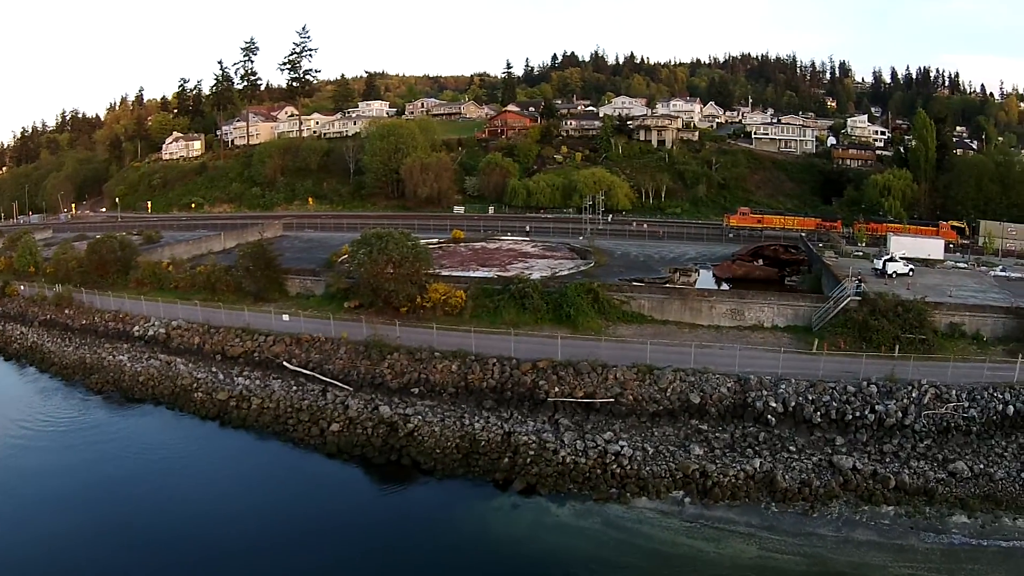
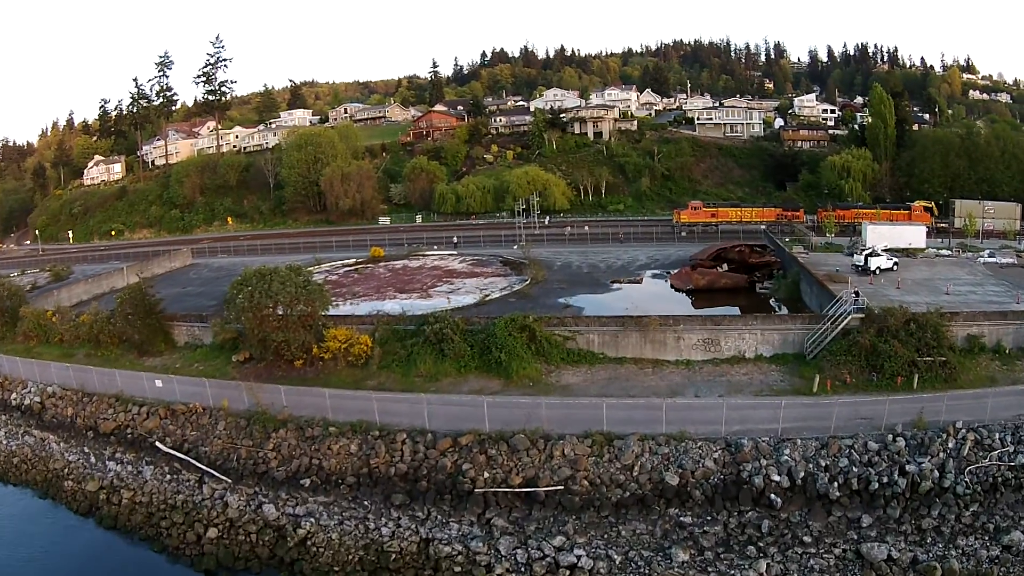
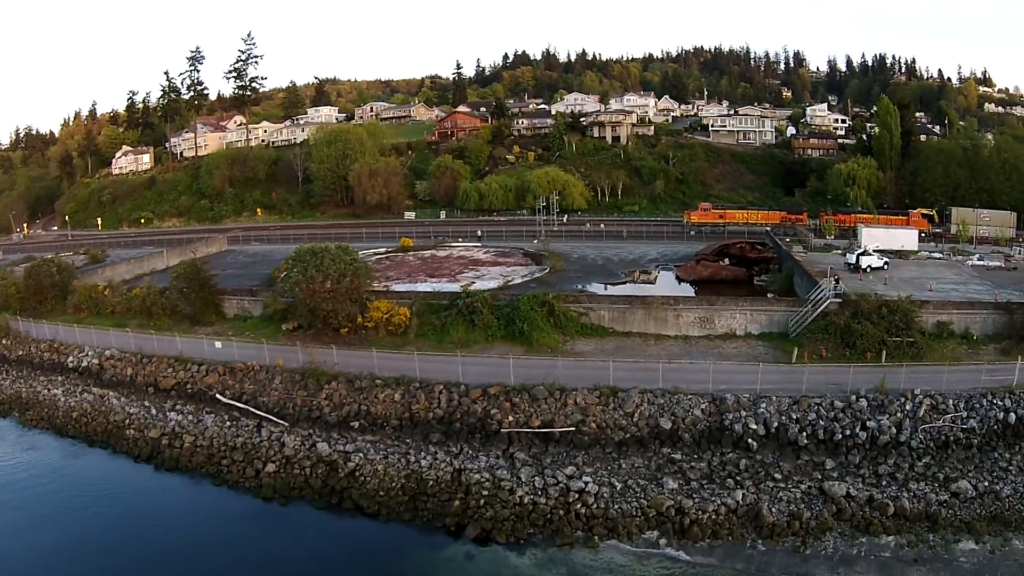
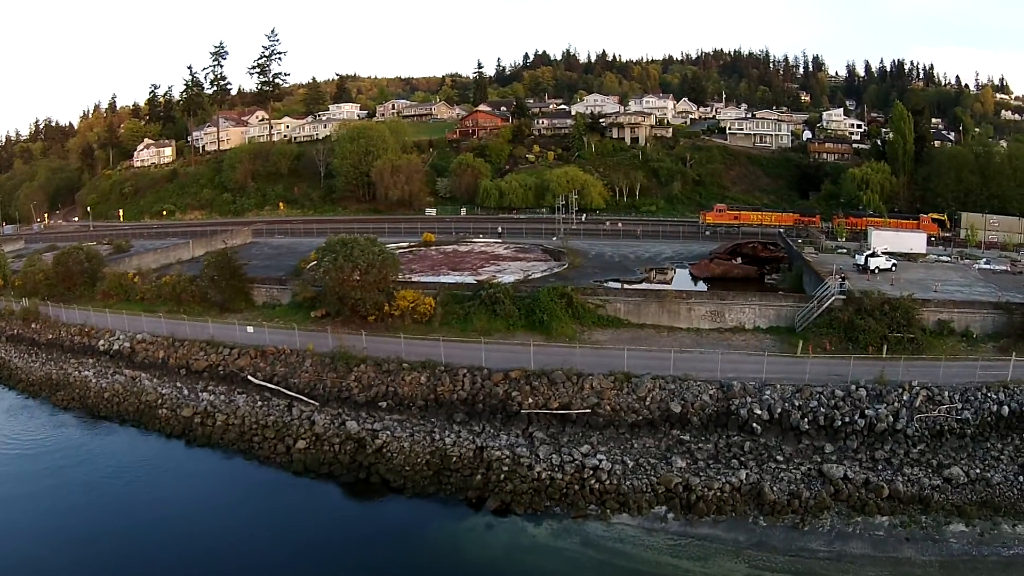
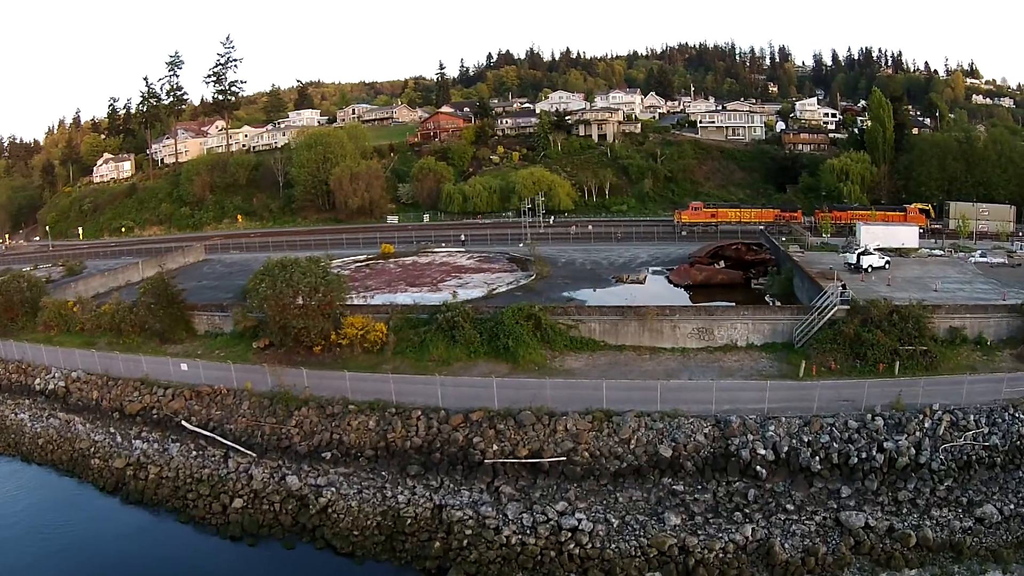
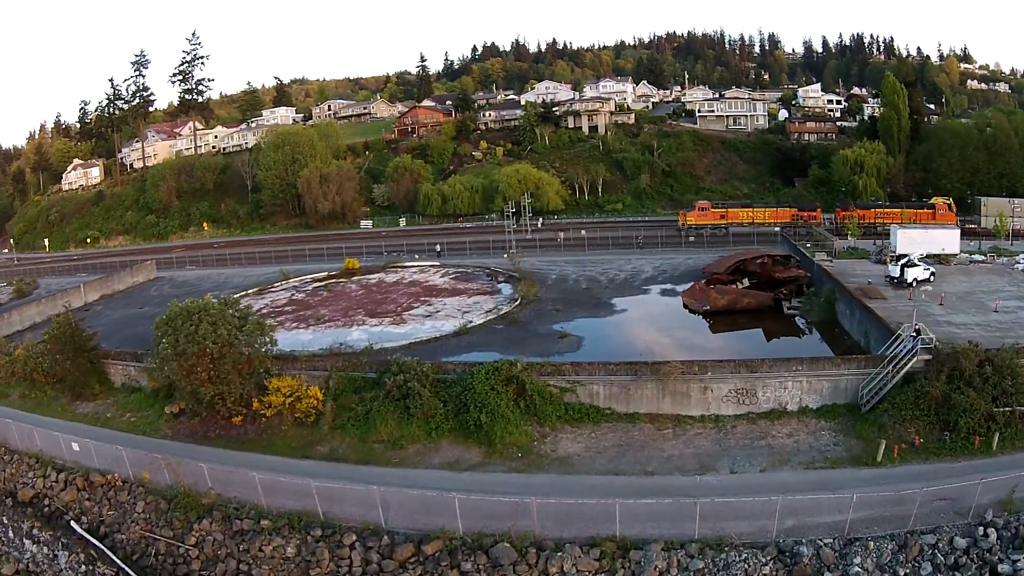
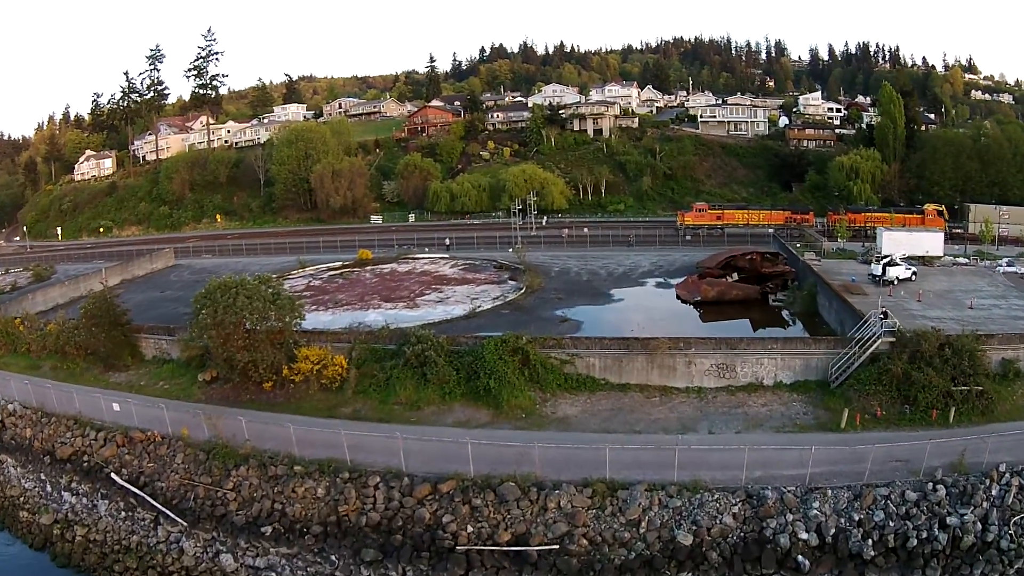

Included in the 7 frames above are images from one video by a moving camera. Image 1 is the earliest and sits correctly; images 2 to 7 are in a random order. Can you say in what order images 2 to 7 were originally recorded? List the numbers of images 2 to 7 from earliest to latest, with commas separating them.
4, 3, 5, 2, 7, 6
